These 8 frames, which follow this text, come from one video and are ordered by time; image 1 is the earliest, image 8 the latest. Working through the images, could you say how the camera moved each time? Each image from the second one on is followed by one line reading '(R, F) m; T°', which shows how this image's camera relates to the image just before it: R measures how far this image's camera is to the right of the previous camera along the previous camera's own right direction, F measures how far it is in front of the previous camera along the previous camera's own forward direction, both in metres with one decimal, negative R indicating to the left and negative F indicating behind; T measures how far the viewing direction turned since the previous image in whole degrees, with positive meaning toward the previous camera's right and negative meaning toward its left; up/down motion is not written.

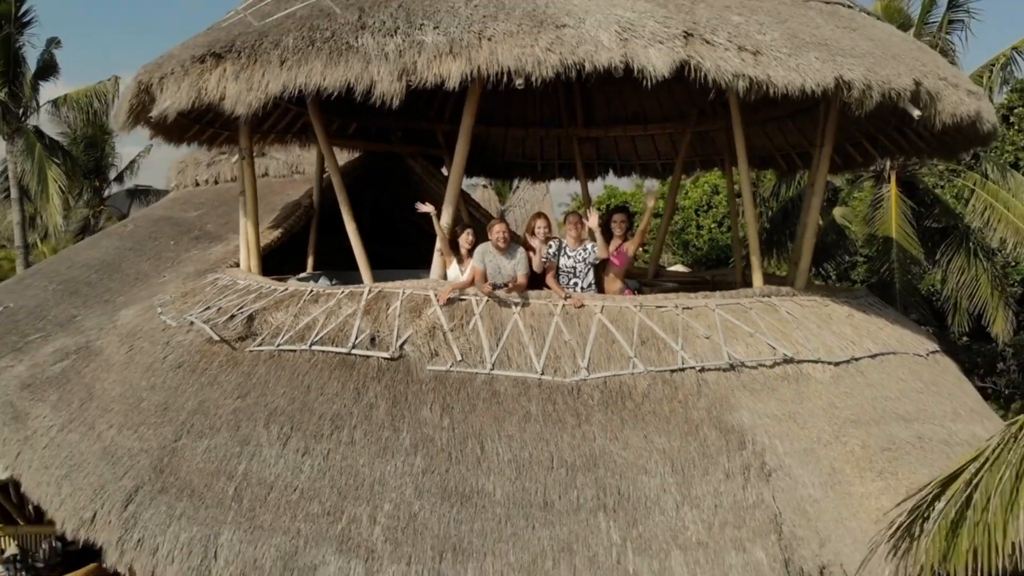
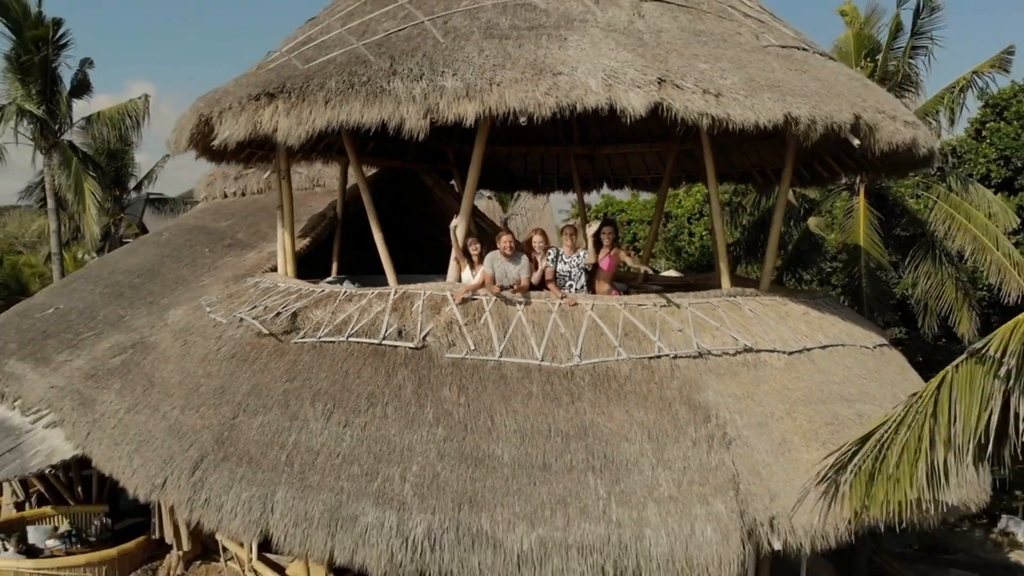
(0.0, -0.8) m; 0°
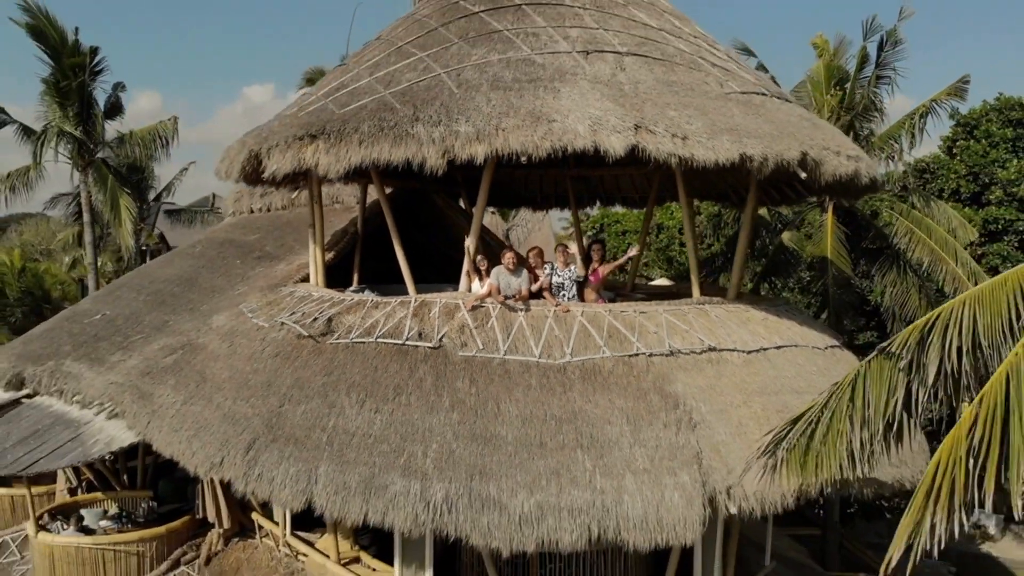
(0.0, -1.0) m; 0°
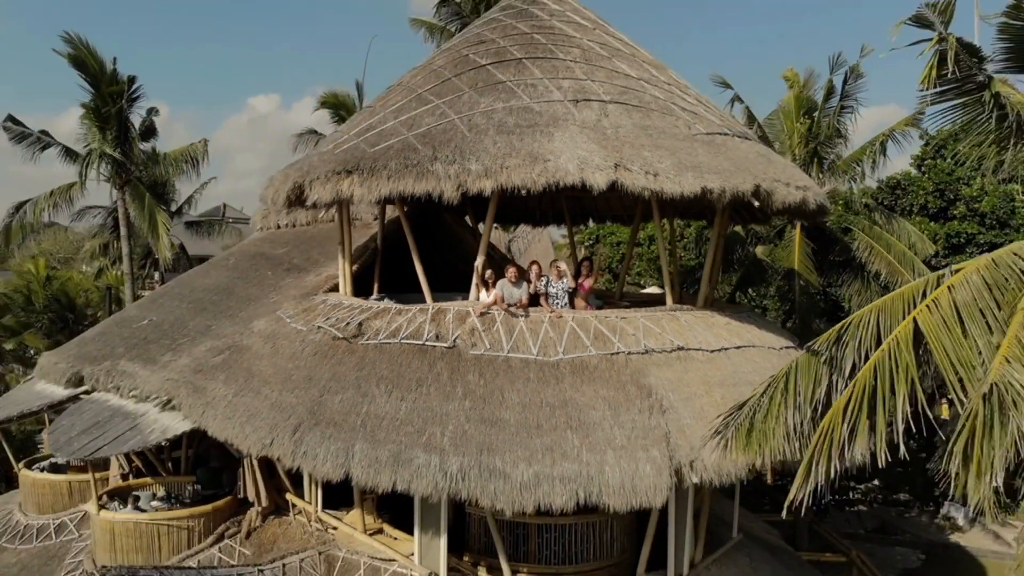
(0.0, -1.2) m; 0°
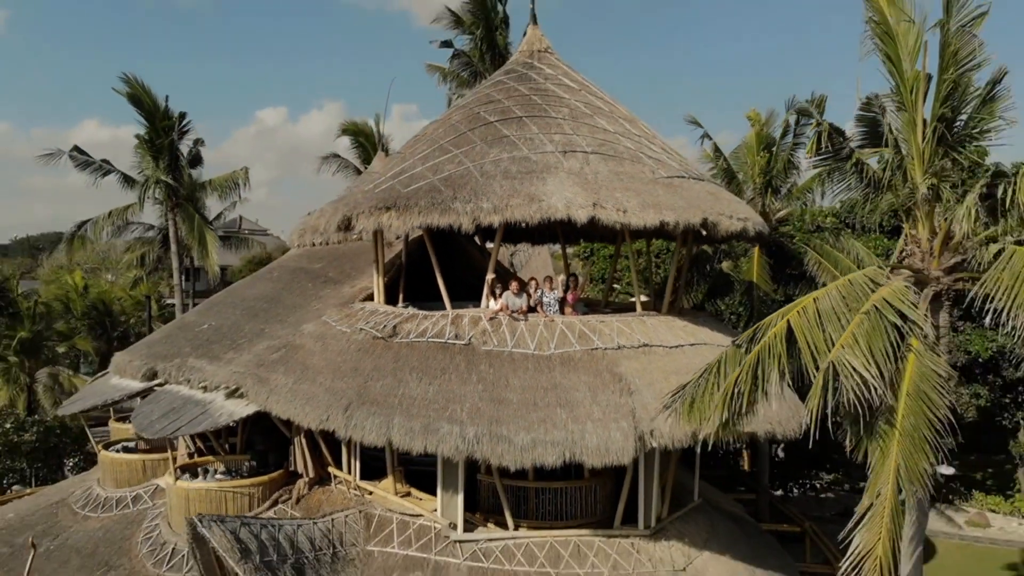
(0.0, -2.1) m; 0°
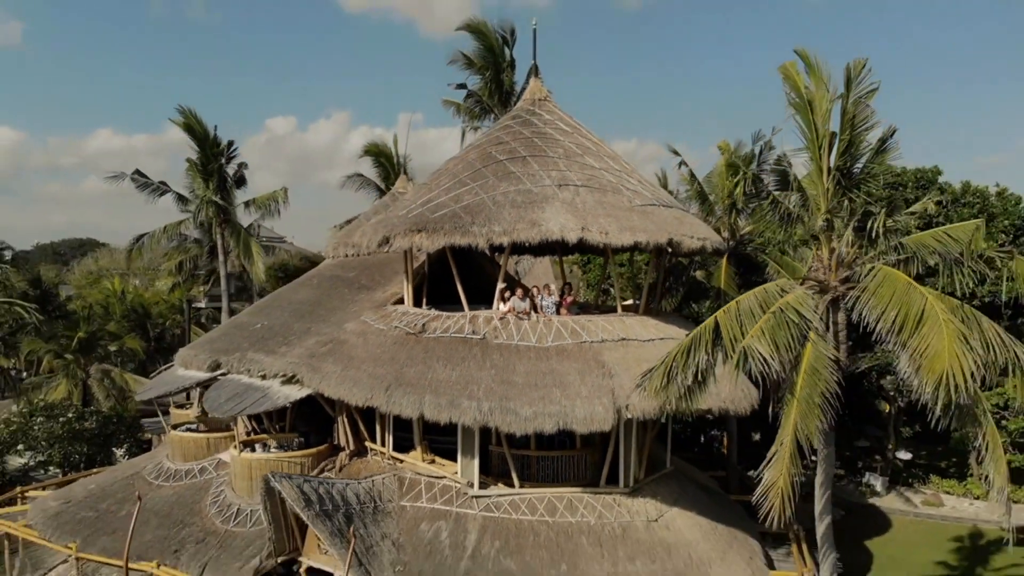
(0.0, -2.5) m; 0°
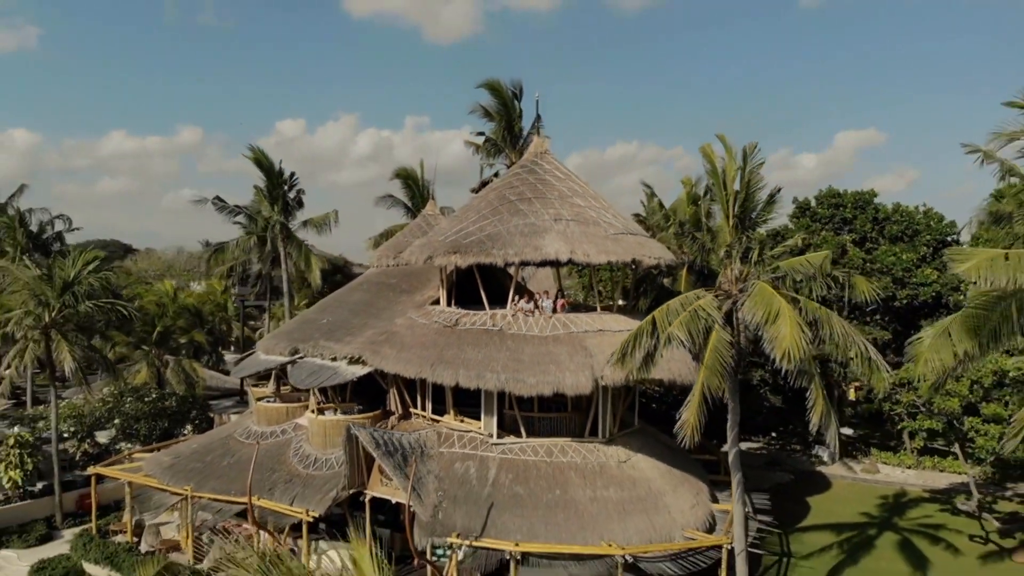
(-0.1, -4.7) m; 0°
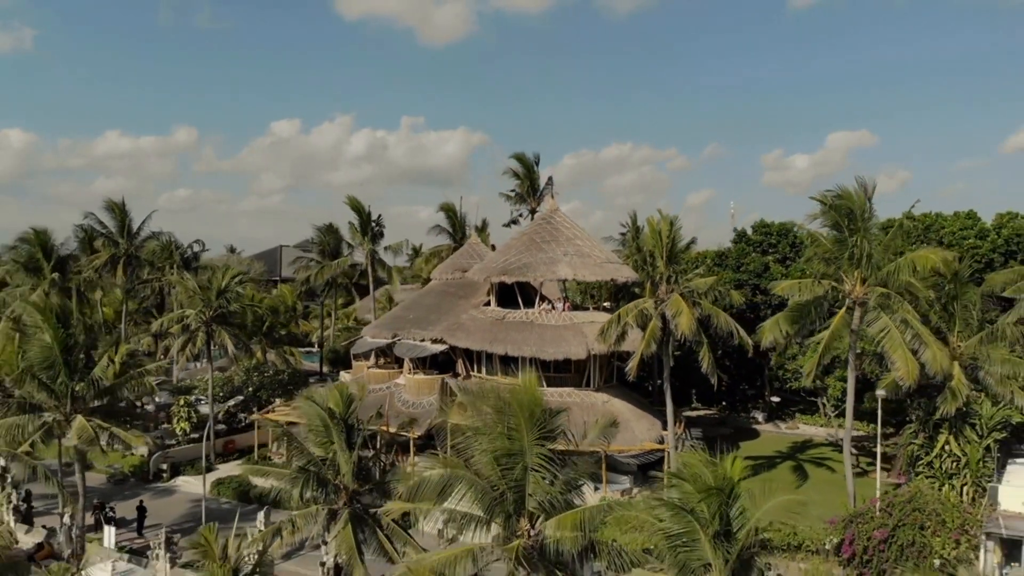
(-1.1, -10.8) m; 0°
